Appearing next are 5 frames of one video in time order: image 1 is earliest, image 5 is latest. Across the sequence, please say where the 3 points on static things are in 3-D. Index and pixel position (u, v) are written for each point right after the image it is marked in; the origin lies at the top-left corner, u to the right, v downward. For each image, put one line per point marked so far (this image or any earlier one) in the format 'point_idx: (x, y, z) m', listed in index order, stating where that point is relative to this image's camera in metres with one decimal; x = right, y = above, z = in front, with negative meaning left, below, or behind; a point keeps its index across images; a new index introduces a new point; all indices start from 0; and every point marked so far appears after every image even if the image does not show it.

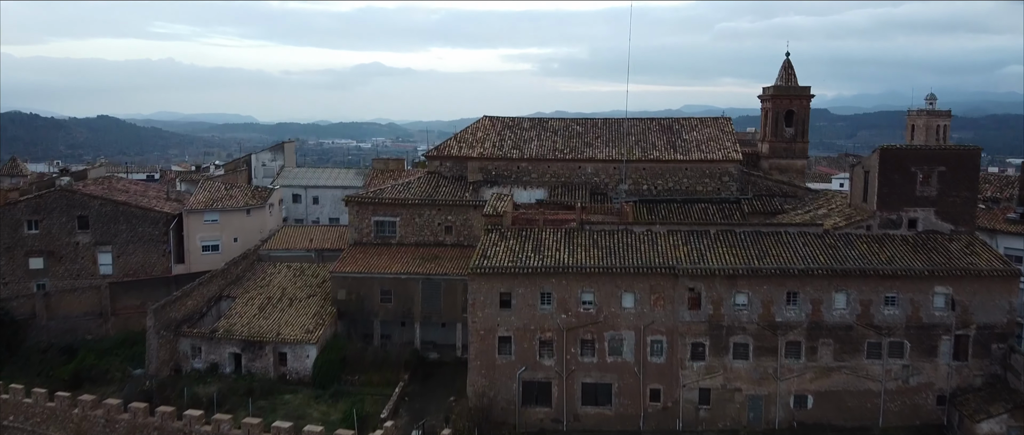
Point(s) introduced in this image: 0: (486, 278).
0: (-0.5, -1.3, +17.3) m
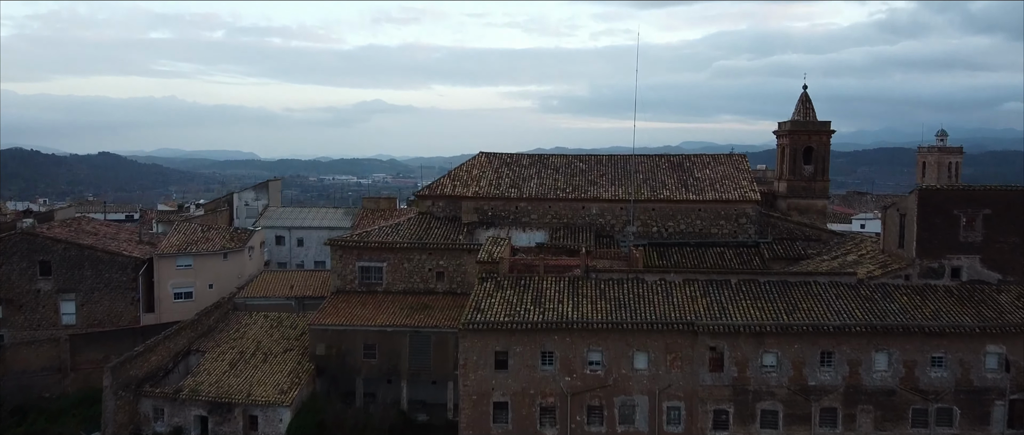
0: (-0.6, -2.2, +15.3) m
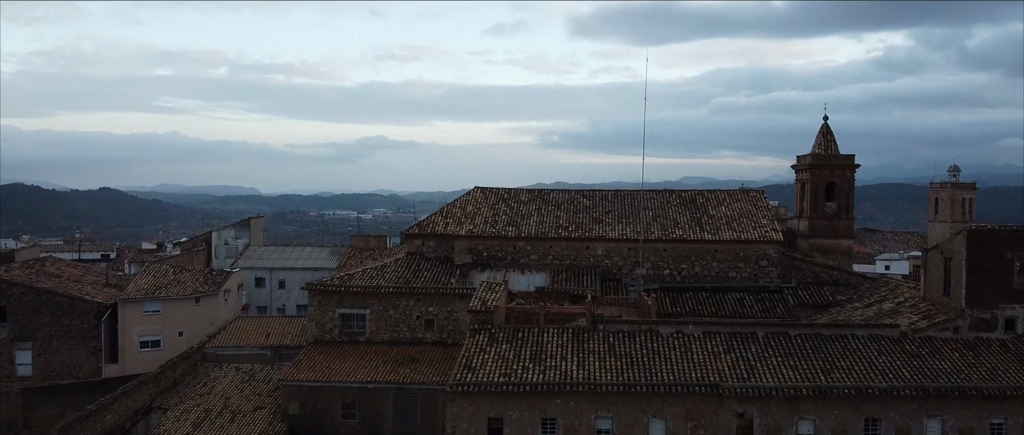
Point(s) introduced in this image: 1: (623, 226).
0: (-0.7, -2.9, +13.3) m
1: (+2.6, -0.2, +19.3) m
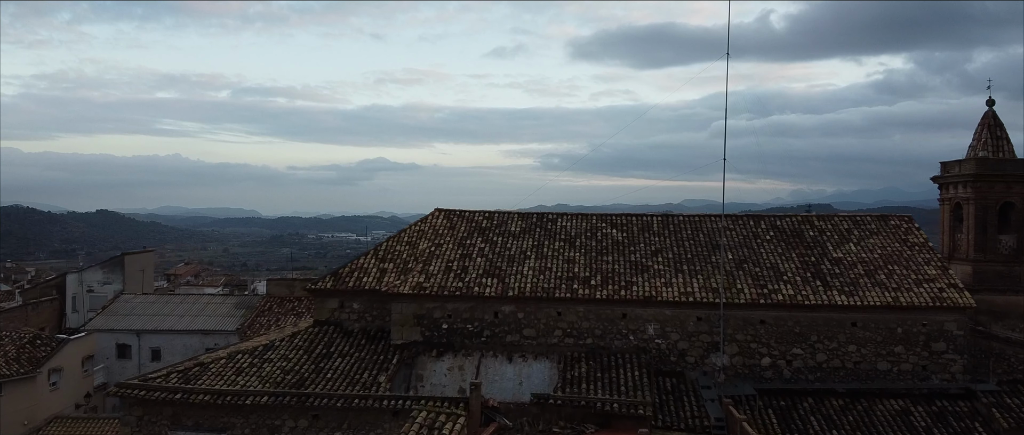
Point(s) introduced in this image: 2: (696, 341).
0: (-1.0, -3.4, +4.9) m
1: (+2.3, -0.8, +11.0) m
2: (+2.4, -1.6, +10.8) m
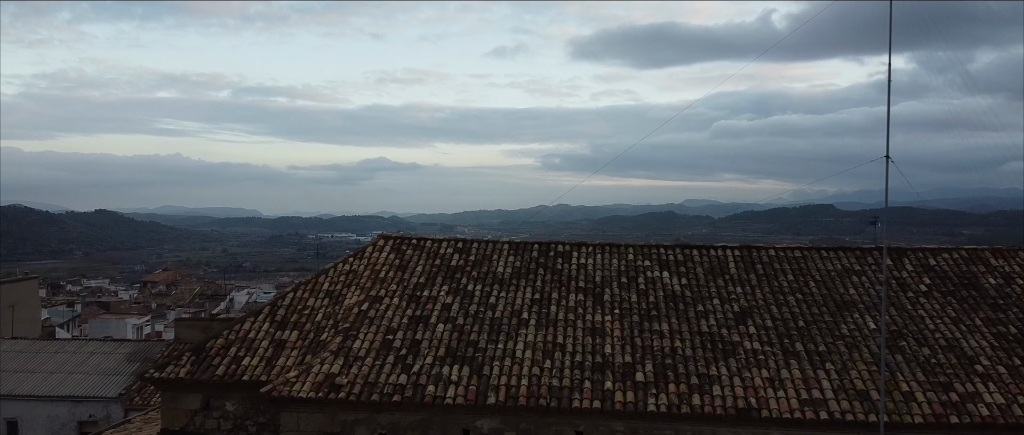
0: (-1.1, -3.7, +0.1) m
1: (+2.2, -1.2, +6.2) m
2: (+2.3, -2.0, +6.0) m
